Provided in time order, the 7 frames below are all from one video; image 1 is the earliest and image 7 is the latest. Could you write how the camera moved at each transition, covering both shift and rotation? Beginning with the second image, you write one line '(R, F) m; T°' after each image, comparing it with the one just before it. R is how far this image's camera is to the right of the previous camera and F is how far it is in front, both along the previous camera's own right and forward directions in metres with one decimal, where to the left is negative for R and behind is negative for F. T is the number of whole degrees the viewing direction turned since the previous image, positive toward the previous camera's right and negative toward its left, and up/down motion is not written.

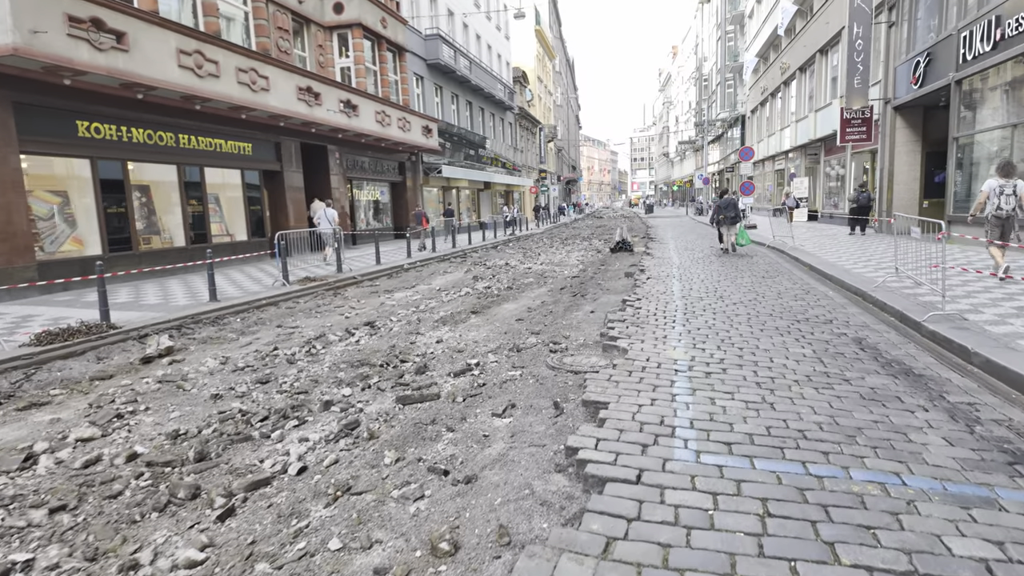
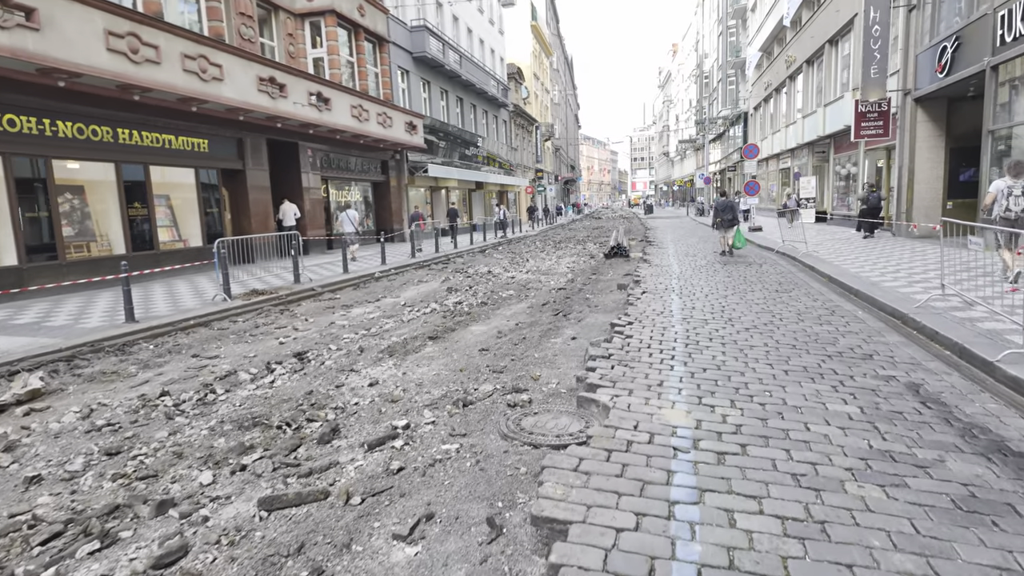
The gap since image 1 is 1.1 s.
(+0.4, +1.4) m; 0°
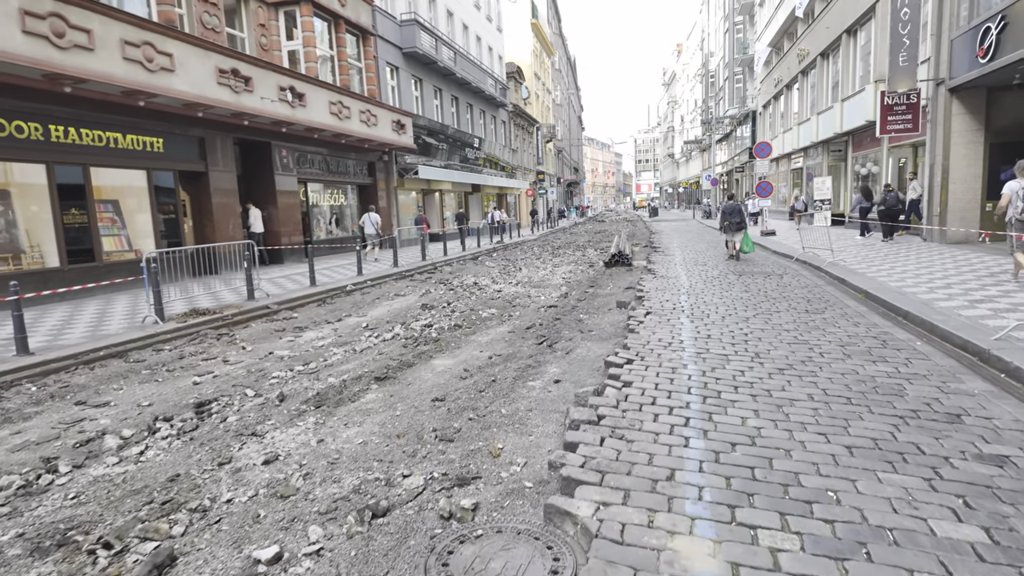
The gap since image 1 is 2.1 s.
(+0.3, +1.4) m; 0°
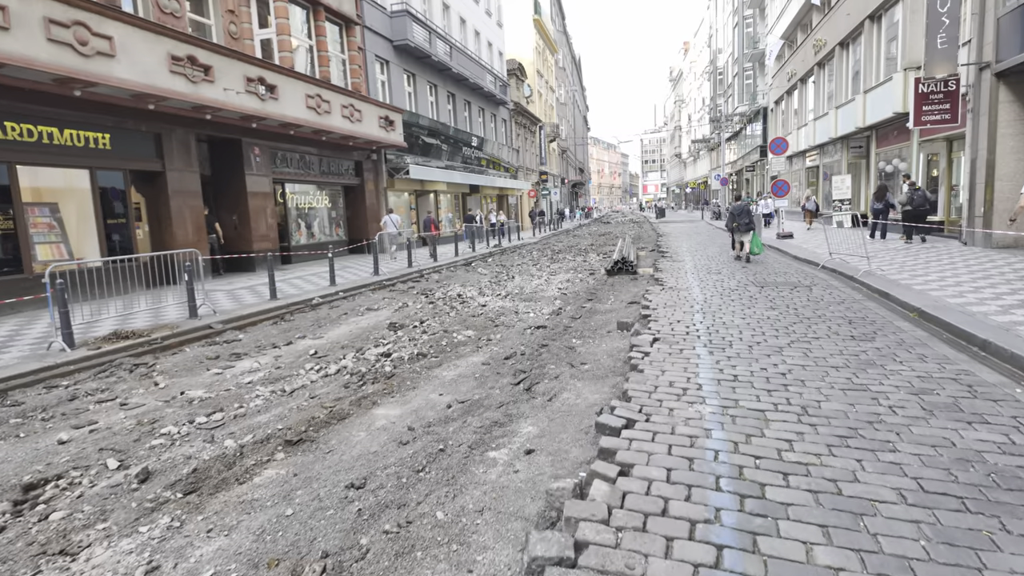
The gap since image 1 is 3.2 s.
(+0.3, +1.4) m; -1°
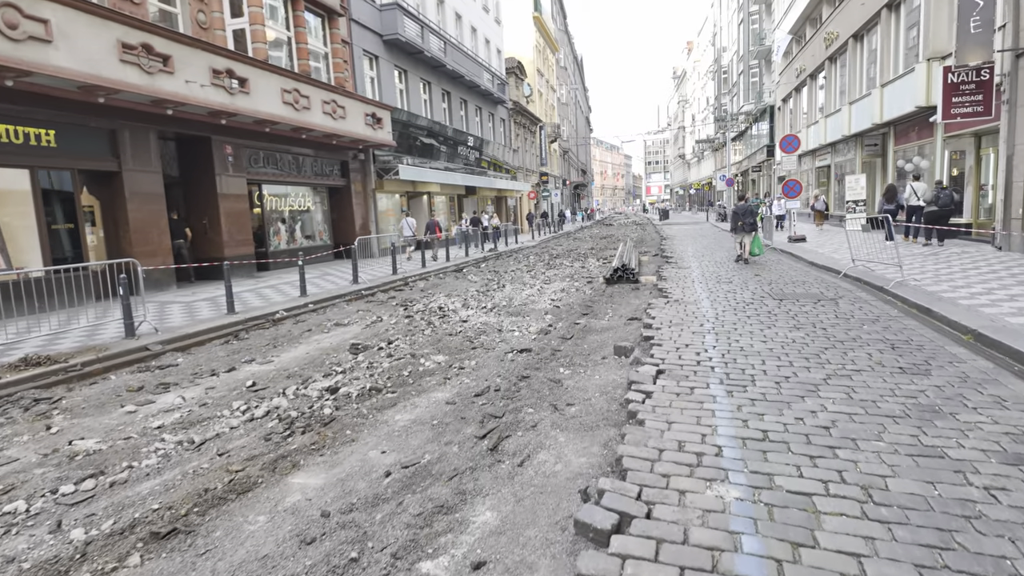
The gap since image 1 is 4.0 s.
(+0.3, +1.1) m; 0°
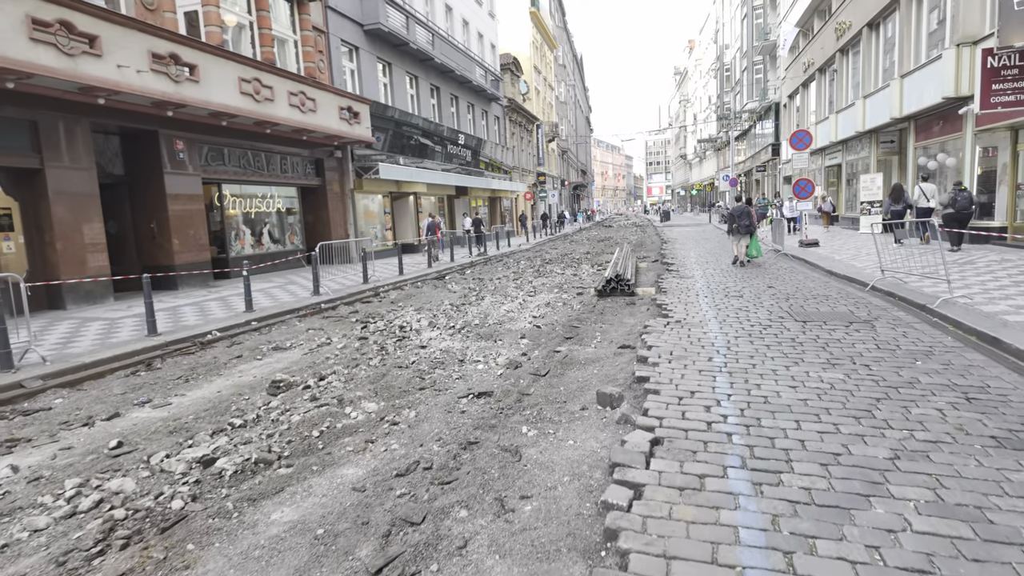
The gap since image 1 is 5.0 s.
(+0.4, +1.4) m; 0°
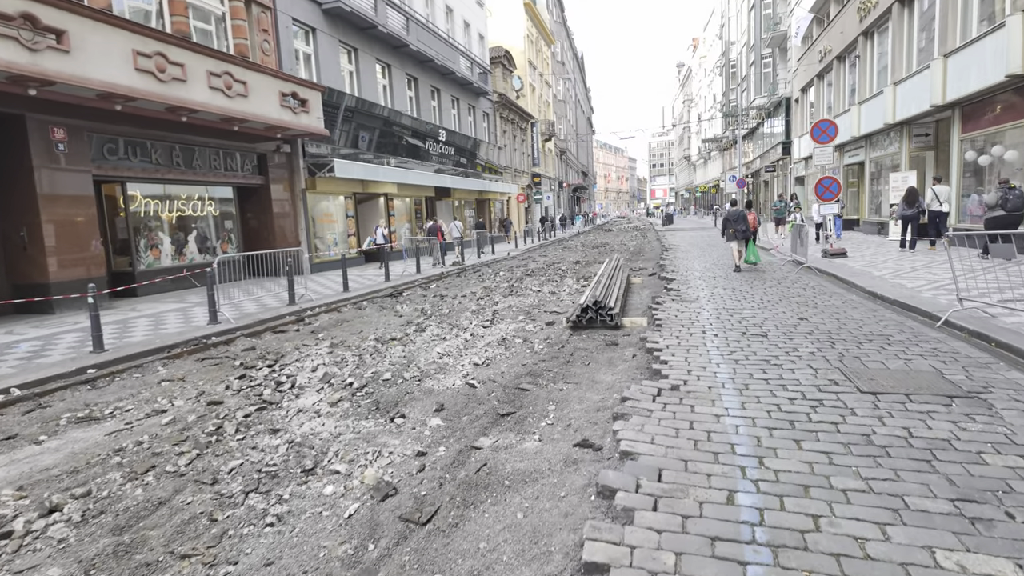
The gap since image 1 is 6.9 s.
(+0.8, +2.5) m; 0°
